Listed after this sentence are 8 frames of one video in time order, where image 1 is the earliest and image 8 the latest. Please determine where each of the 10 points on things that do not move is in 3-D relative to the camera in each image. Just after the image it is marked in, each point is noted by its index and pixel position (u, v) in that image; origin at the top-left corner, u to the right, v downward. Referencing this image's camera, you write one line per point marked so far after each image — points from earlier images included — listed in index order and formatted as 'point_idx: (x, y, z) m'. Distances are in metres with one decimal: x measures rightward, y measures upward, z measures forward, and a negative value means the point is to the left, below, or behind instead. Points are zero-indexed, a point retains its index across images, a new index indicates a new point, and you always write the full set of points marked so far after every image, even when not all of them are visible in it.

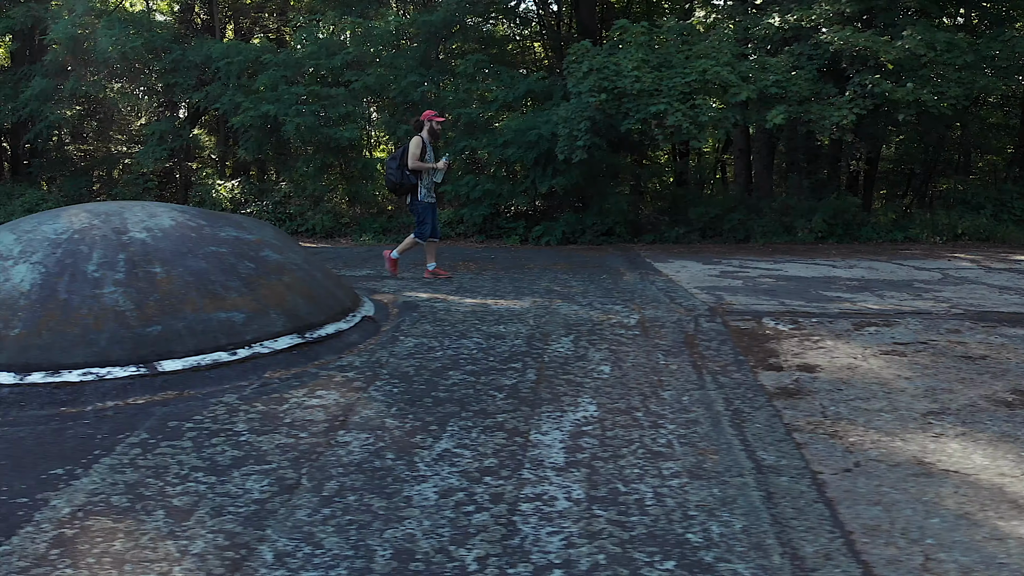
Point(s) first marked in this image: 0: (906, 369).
0: (+3.1, -0.6, +4.7) m
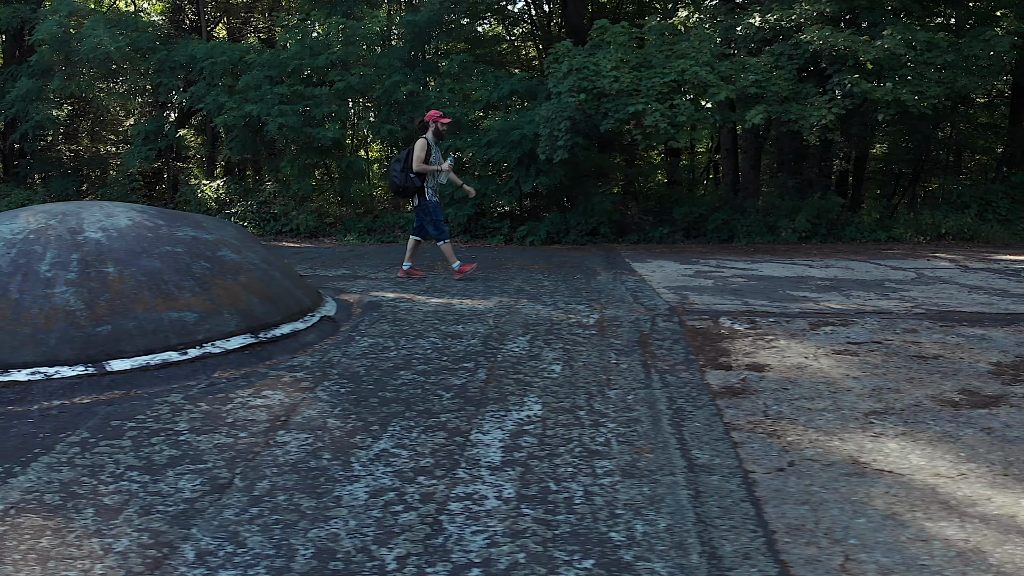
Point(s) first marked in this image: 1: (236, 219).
0: (+2.7, -0.6, +4.7) m
1: (-6.9, +1.7, +14.6) m
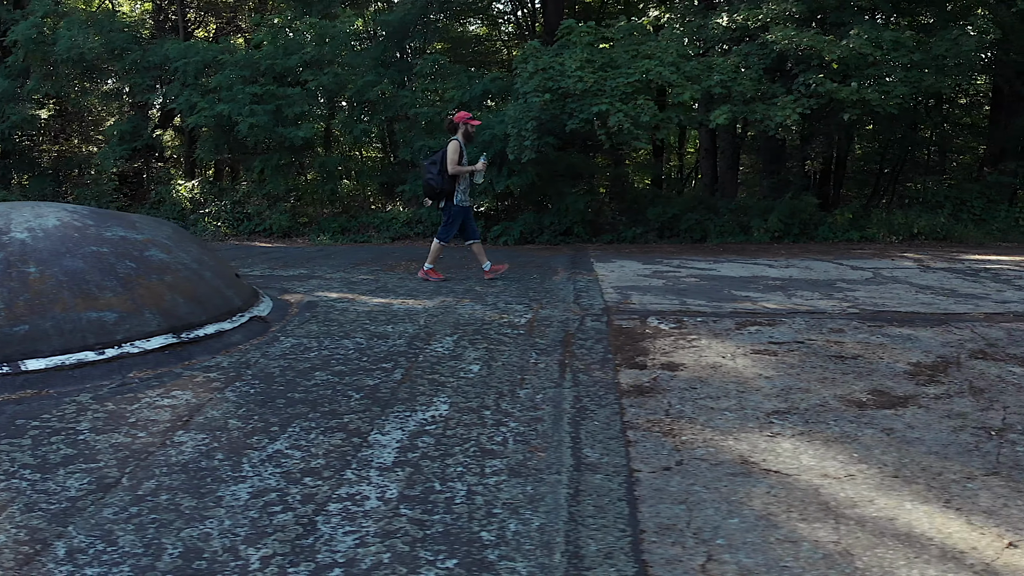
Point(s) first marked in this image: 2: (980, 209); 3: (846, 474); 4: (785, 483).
0: (+2.0, -0.6, +4.7) m
1: (-7.6, +1.7, +14.6) m
2: (+11.1, +1.9, +14.0) m
3: (+2.0, -1.1, +3.5) m
4: (+1.6, -1.1, +3.4) m
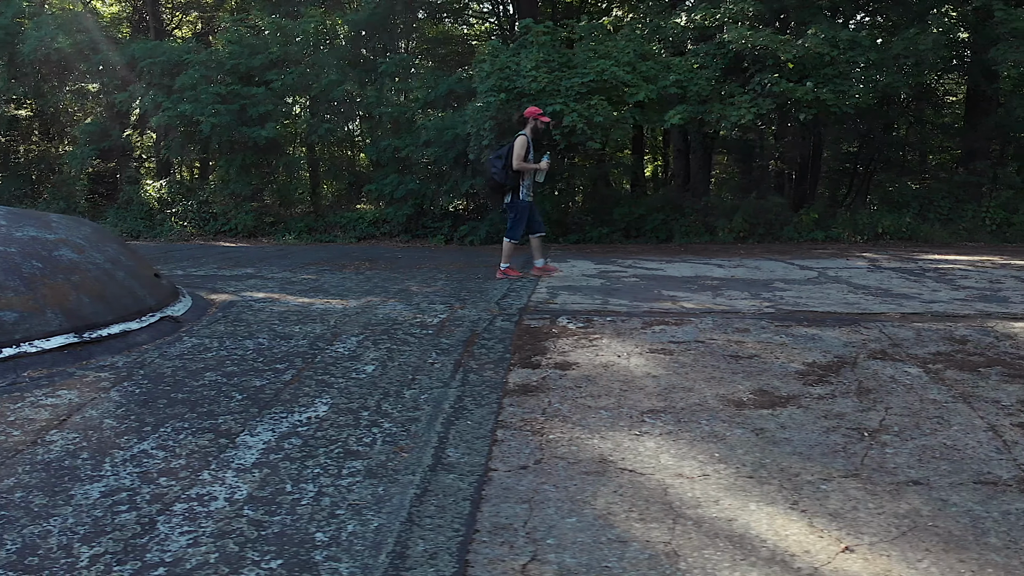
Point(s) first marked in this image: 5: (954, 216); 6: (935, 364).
0: (+1.2, -0.6, +4.7) m
1: (-8.4, +1.7, +14.6) m
2: (+10.3, +1.9, +13.9) m
3: (+1.1, -1.1, +3.5) m
4: (+0.7, -1.1, +3.4) m
5: (+10.4, +1.7, +13.8) m
6: (+3.4, -0.6, +4.8) m
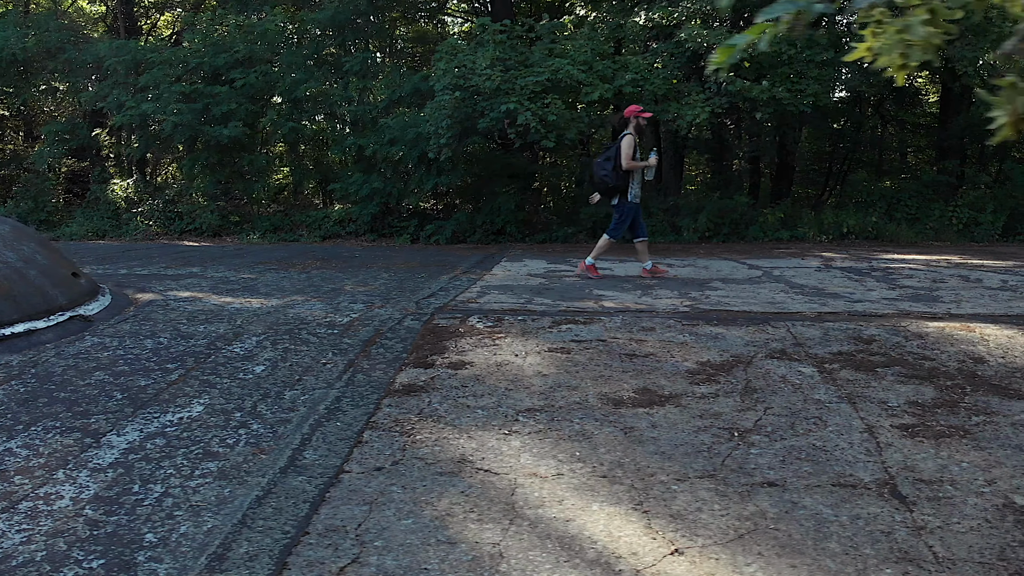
0: (+0.3, -0.6, +4.6) m
1: (-9.2, +1.7, +14.6) m
2: (+9.5, +1.9, +13.8) m
3: (+0.3, -1.1, +3.4) m
4: (-0.2, -1.1, +3.3) m
5: (+9.6, +1.7, +13.7) m
6: (+2.6, -0.6, +4.7) m
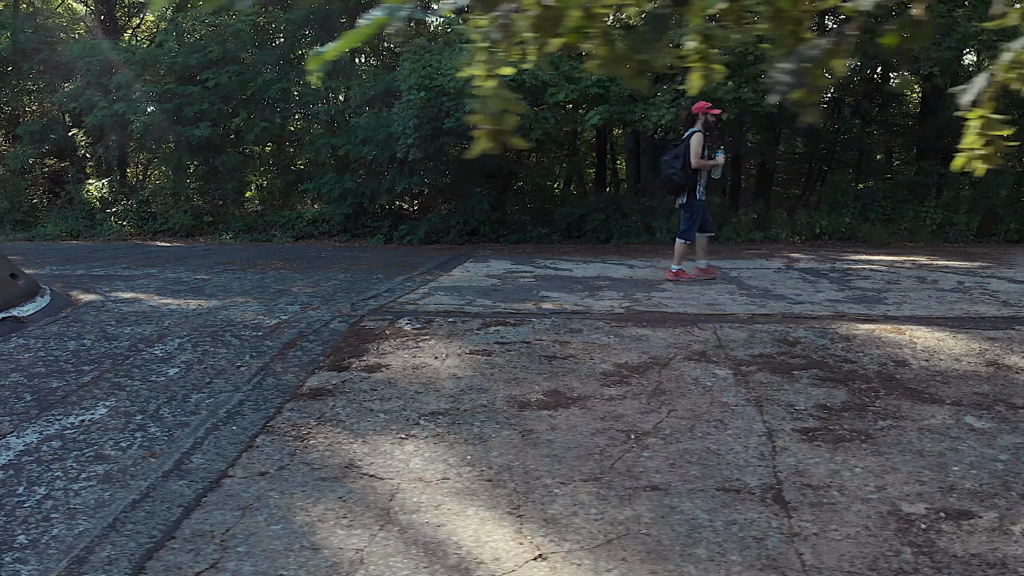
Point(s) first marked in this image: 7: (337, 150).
0: (-0.4, -0.6, +4.6) m
1: (-9.8, +1.7, +14.7) m
2: (+8.9, +1.9, +13.8) m
3: (-0.4, -1.1, +3.4) m
4: (-0.8, -1.1, +3.3) m
5: (+9.0, +1.7, +13.7) m
6: (+1.9, -0.6, +4.7) m
7: (-4.0, +3.2, +13.5) m
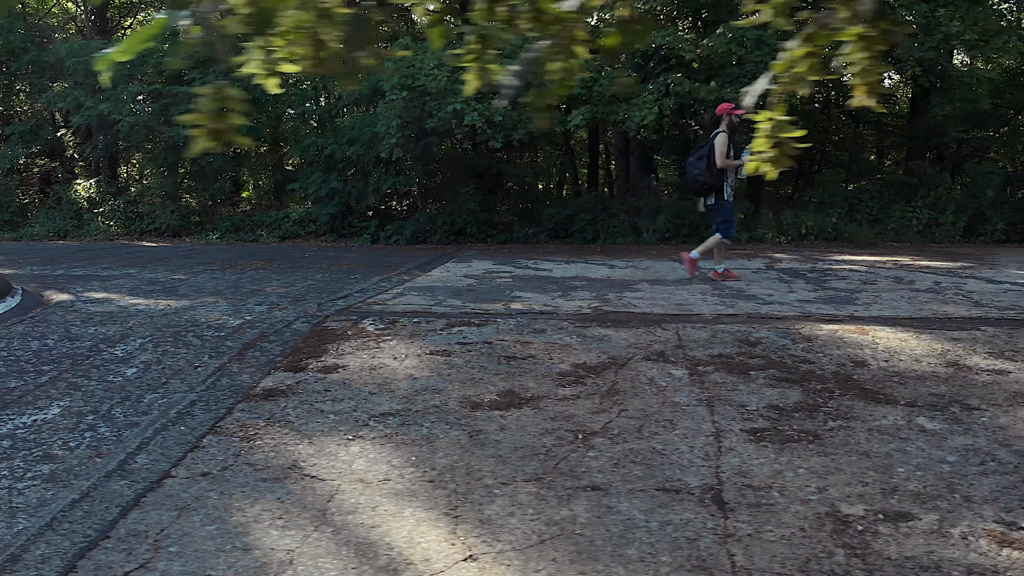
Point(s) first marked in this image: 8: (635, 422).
0: (-0.7, -0.6, +4.6) m
1: (-10.1, +1.7, +14.7) m
2: (+8.5, +1.9, +13.7) m
3: (-0.8, -1.1, +3.4) m
4: (-1.2, -1.1, +3.3) m
5: (+8.6, +1.7, +13.7) m
6: (+1.6, -0.6, +4.7) m
7: (-4.4, +3.2, +13.5) m
8: (+0.8, -0.9, +4.0) m
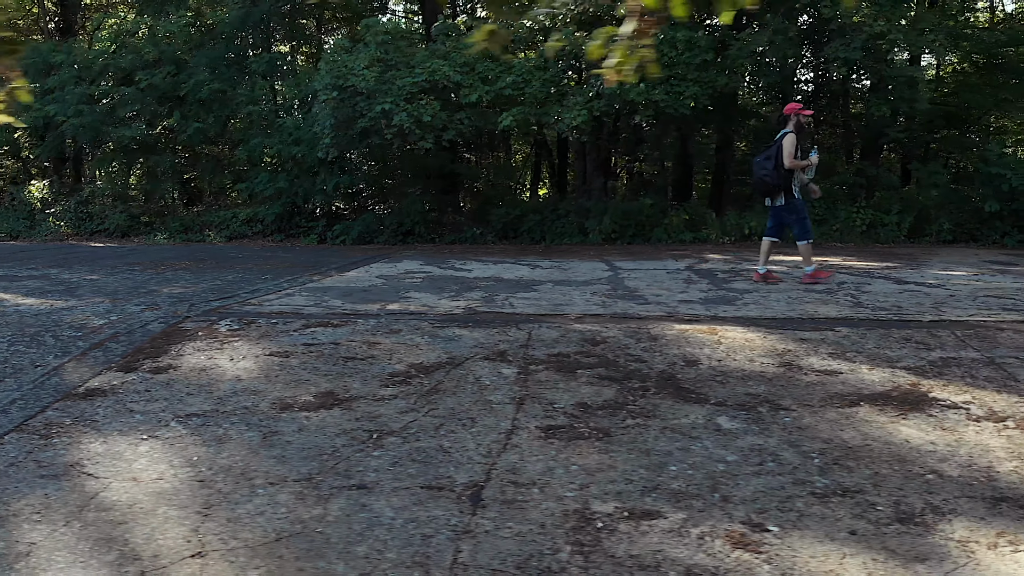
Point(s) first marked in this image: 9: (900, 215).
0: (-2.1, -0.7, +4.7) m
1: (-11.4, +1.8, +14.9) m
2: (+7.3, +1.9, +13.8) m
3: (-2.1, -1.1, +3.5) m
4: (-2.5, -1.2, +3.4) m
5: (+7.4, +1.7, +13.7) m
6: (+0.2, -0.7, +4.8) m
7: (-5.6, +3.2, +13.6) m
8: (-0.5, -0.9, +4.1) m
9: (+9.0, +1.7, +13.6) m
